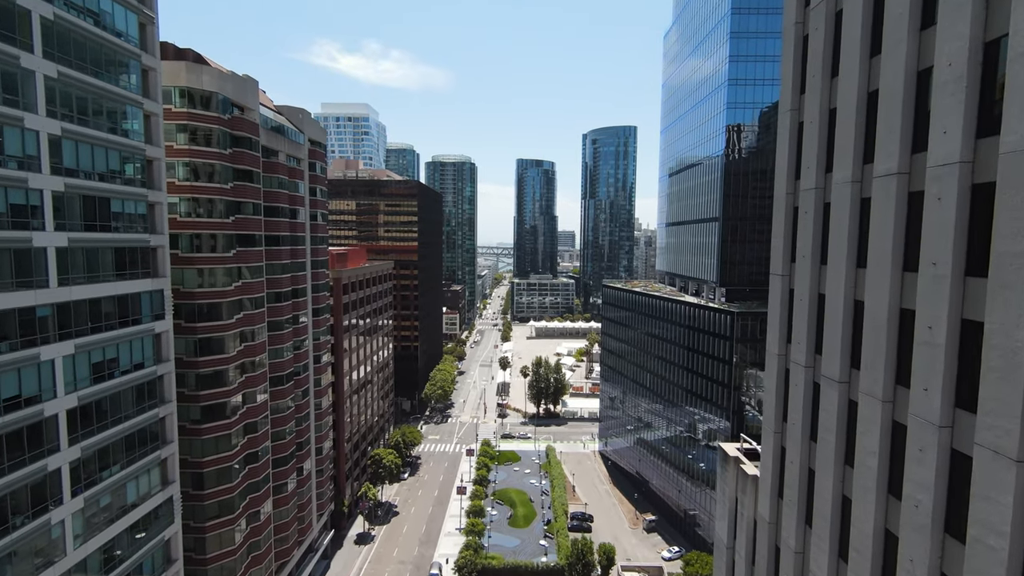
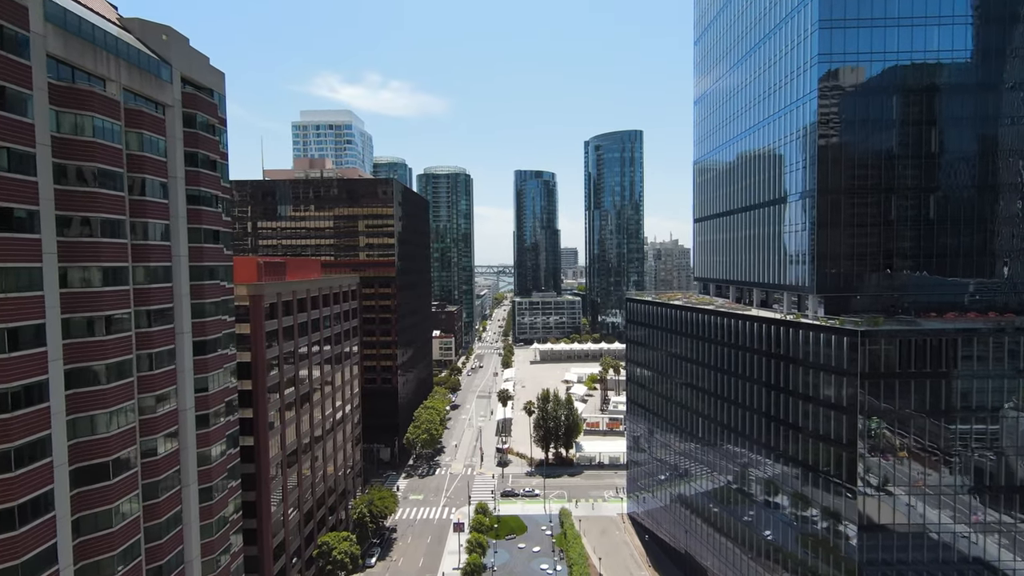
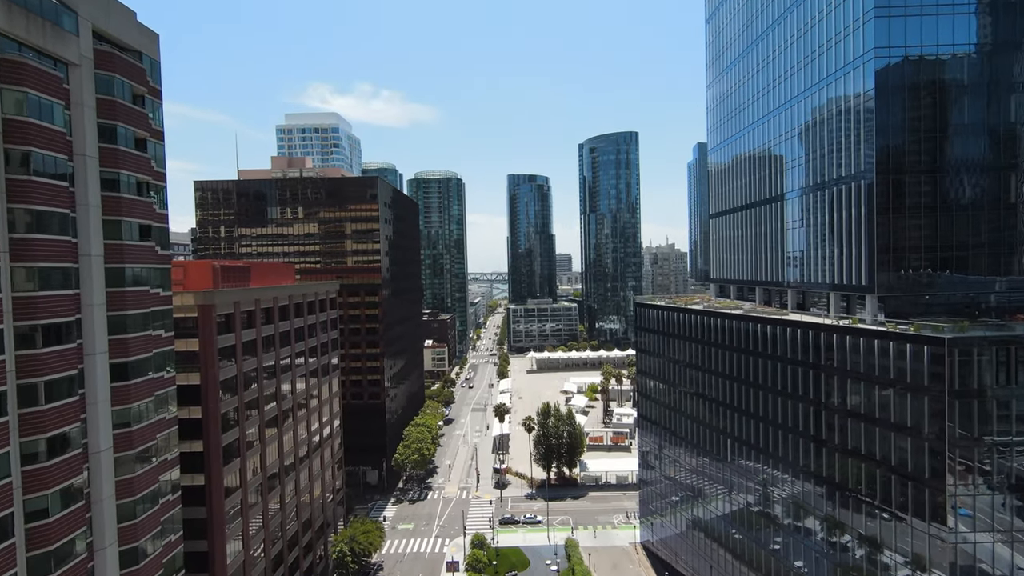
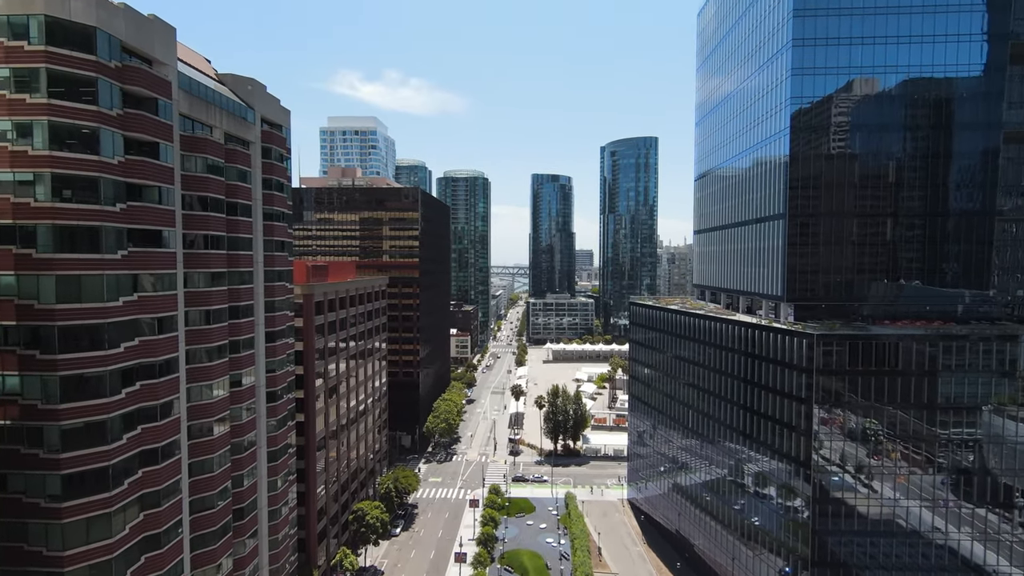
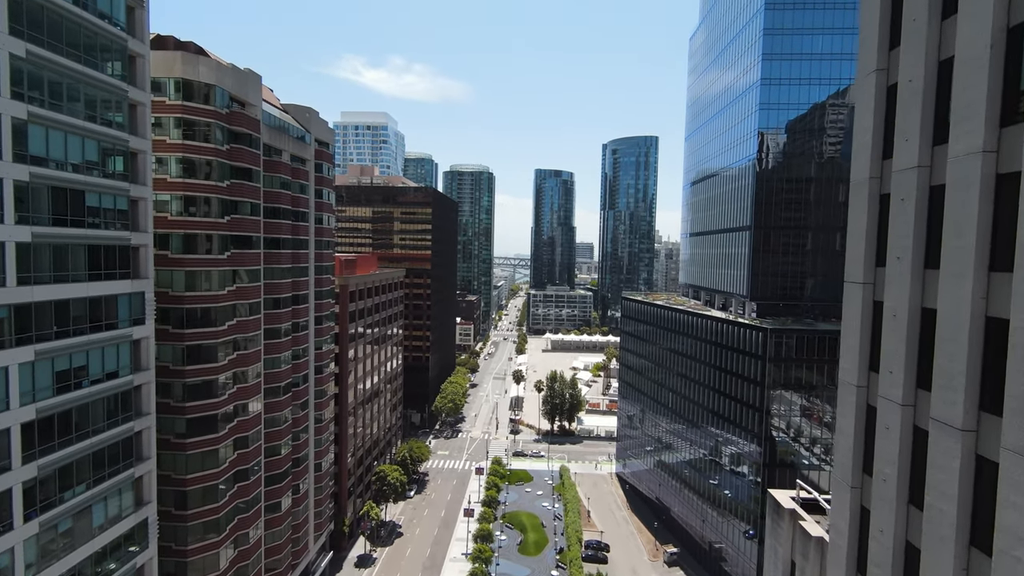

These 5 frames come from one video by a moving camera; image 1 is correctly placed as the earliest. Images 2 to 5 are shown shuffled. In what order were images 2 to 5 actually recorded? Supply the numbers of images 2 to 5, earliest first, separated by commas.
5, 4, 2, 3
